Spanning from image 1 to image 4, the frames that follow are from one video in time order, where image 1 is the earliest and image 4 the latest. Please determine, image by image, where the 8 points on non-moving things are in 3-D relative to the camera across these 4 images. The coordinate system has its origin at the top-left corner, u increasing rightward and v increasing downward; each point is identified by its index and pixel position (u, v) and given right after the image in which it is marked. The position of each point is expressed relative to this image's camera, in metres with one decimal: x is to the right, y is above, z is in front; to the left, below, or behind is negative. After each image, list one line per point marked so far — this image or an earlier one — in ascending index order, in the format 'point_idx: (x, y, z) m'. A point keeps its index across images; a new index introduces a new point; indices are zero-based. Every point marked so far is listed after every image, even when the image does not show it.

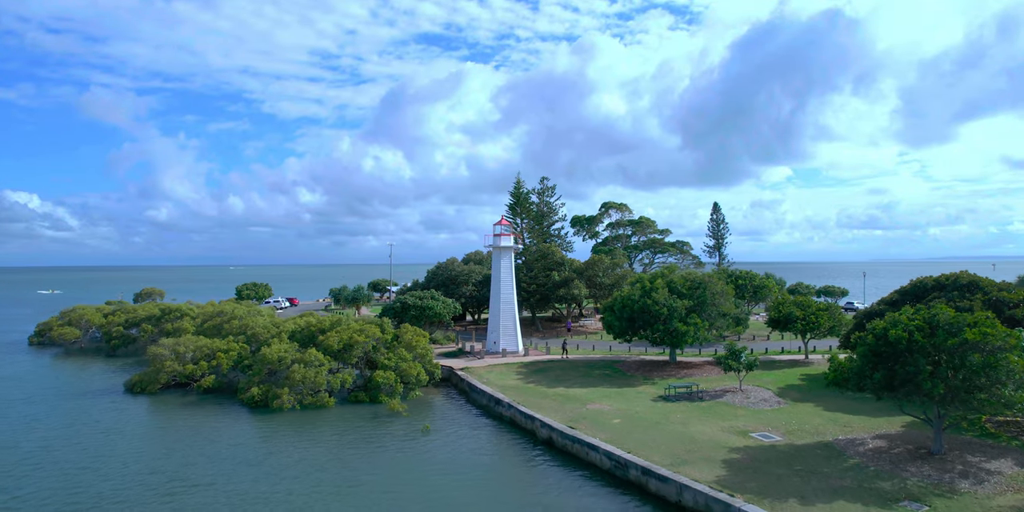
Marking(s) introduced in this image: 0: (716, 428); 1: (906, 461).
0: (+6.3, -5.3, +19.7) m
1: (+9.6, -5.0, +15.6) m
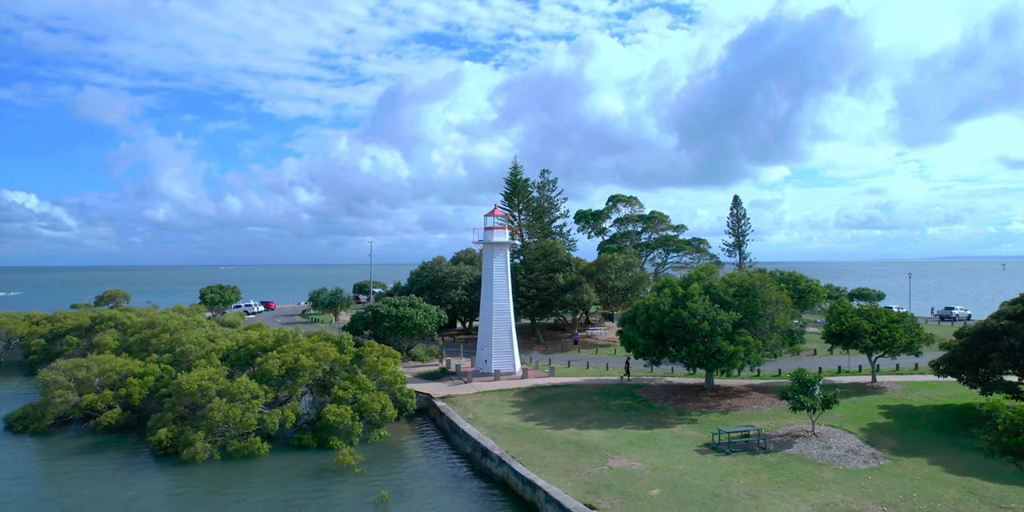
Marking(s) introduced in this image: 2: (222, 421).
0: (+6.1, -5.2, +13.3) m
1: (+9.4, -4.9, +9.2) m
2: (-8.7, -4.9, +19.2) m
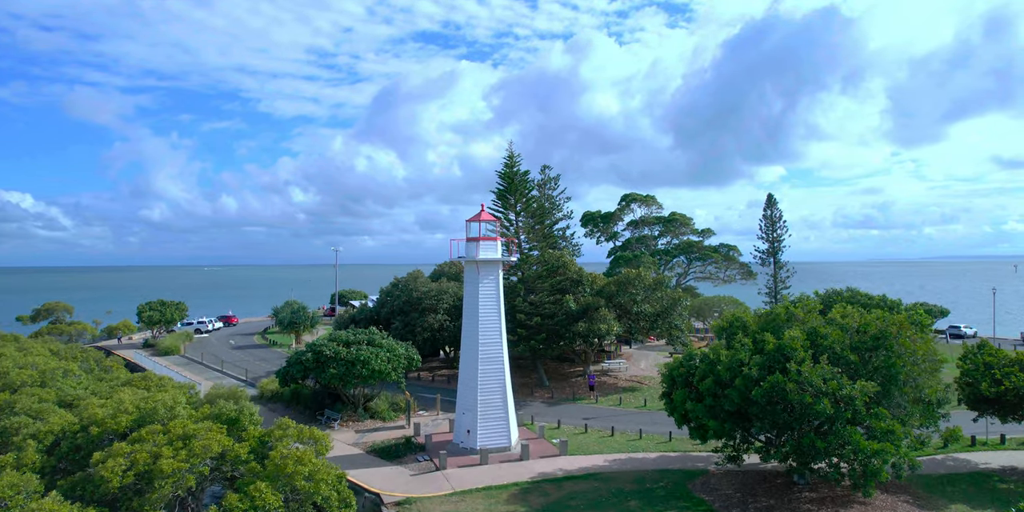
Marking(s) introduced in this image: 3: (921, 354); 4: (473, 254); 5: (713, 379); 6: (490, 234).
0: (+6.0, -5.9, +4.9) m
1: (+9.3, -5.6, +0.8) m
2: (-8.9, -5.7, +10.7) m
3: (+9.2, -2.2, +14.4) m
4: (-1.2, 0.0, +19.4) m
5: (+4.8, -2.9, +15.2) m
6: (-0.7, +0.6, +19.7) m
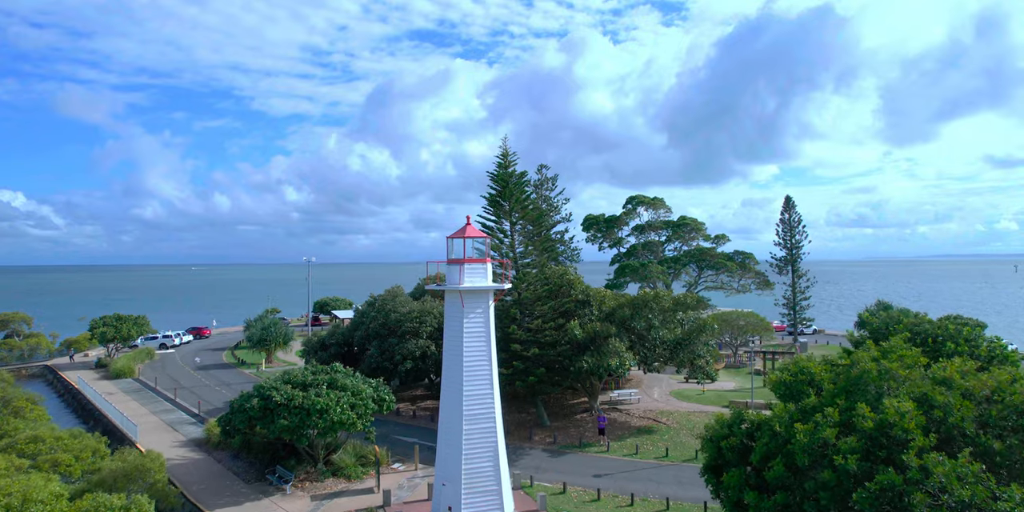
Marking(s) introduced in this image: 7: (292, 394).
0: (+5.9, -6.6, +0.7) m
1: (+9.3, -6.3, -3.4) m
2: (-9.0, -6.3, +6.4) m
3: (+9.1, -2.8, +10.2) m
4: (-1.3, -0.6, +15.1) m
5: (+4.6, -3.5, +11.0) m
6: (-0.8, 0.0, +15.5) m
7: (-6.2, -3.9, +18.1) m
